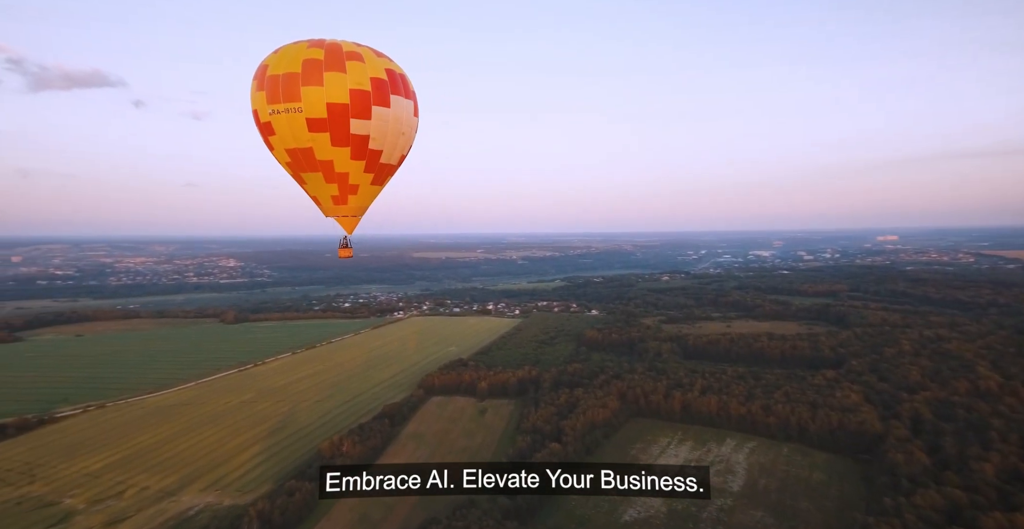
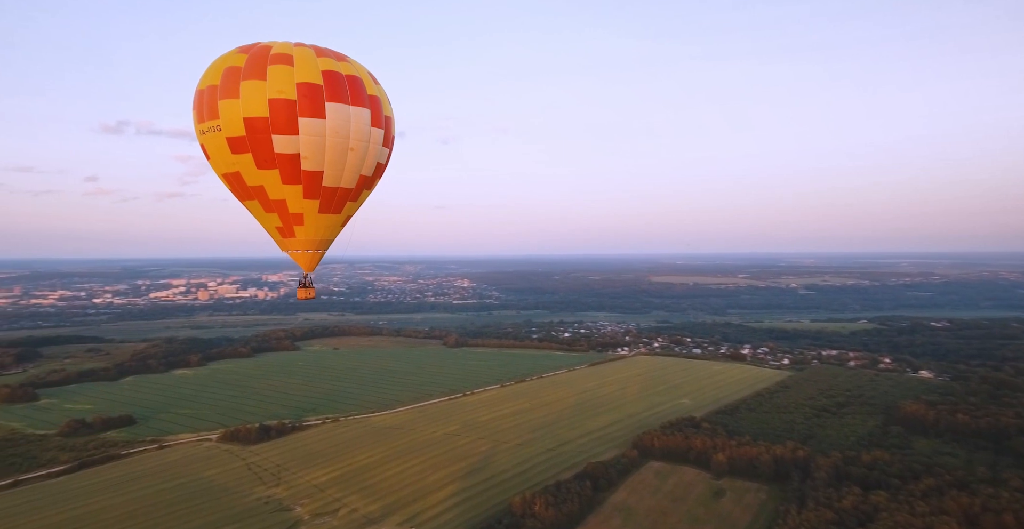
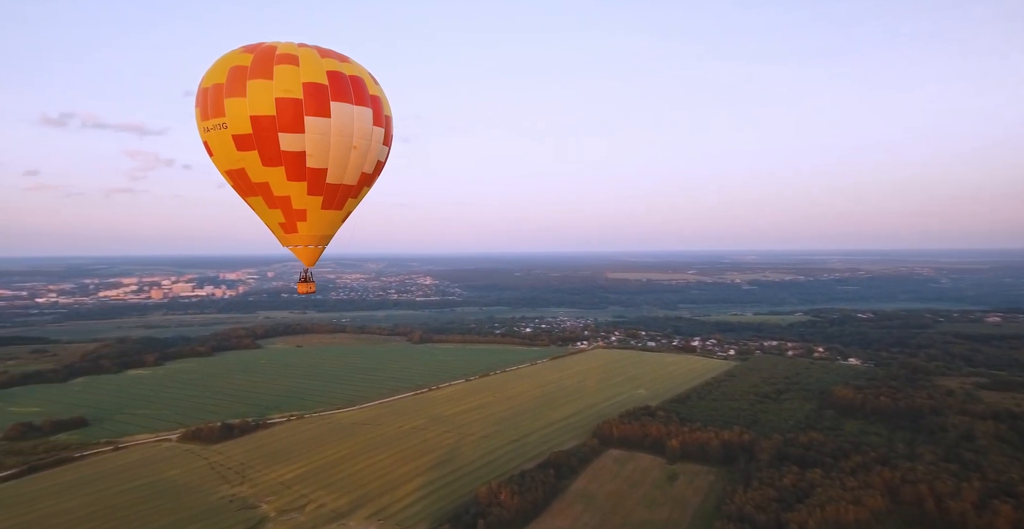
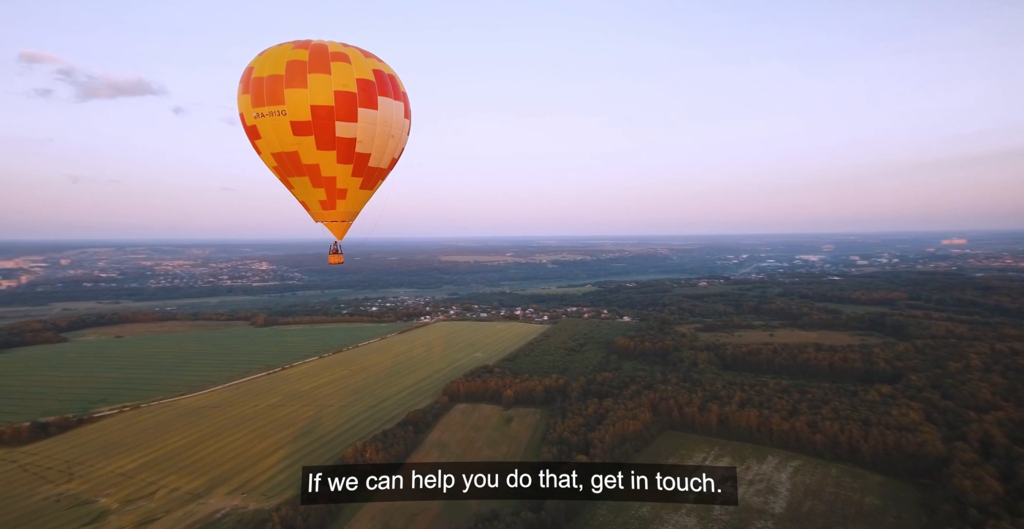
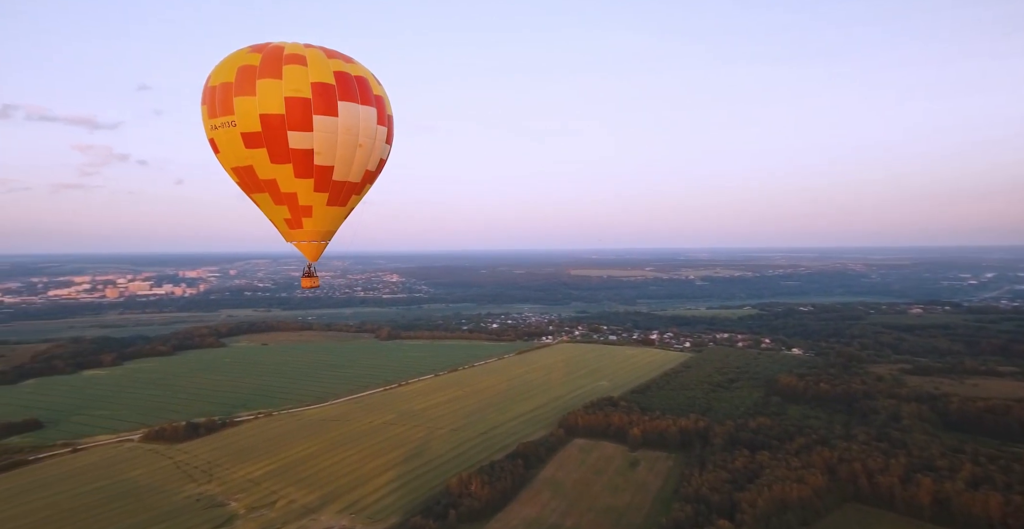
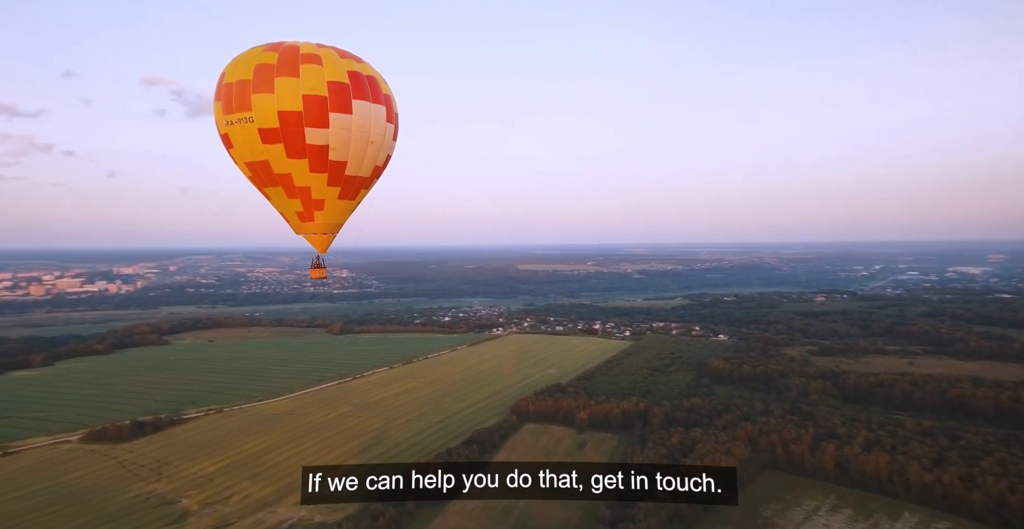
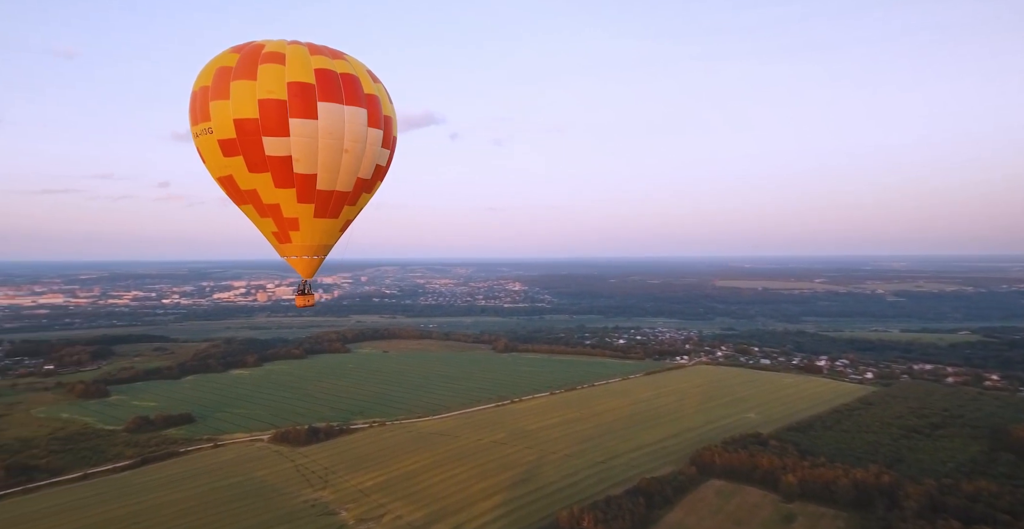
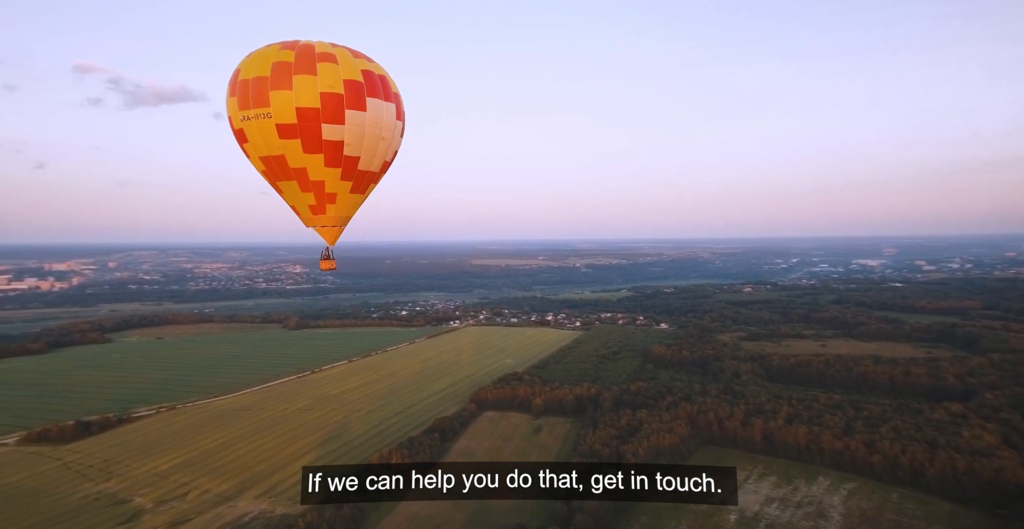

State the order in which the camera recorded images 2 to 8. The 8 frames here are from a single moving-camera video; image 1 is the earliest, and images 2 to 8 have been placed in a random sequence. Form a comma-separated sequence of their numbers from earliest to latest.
4, 8, 6, 5, 3, 2, 7
